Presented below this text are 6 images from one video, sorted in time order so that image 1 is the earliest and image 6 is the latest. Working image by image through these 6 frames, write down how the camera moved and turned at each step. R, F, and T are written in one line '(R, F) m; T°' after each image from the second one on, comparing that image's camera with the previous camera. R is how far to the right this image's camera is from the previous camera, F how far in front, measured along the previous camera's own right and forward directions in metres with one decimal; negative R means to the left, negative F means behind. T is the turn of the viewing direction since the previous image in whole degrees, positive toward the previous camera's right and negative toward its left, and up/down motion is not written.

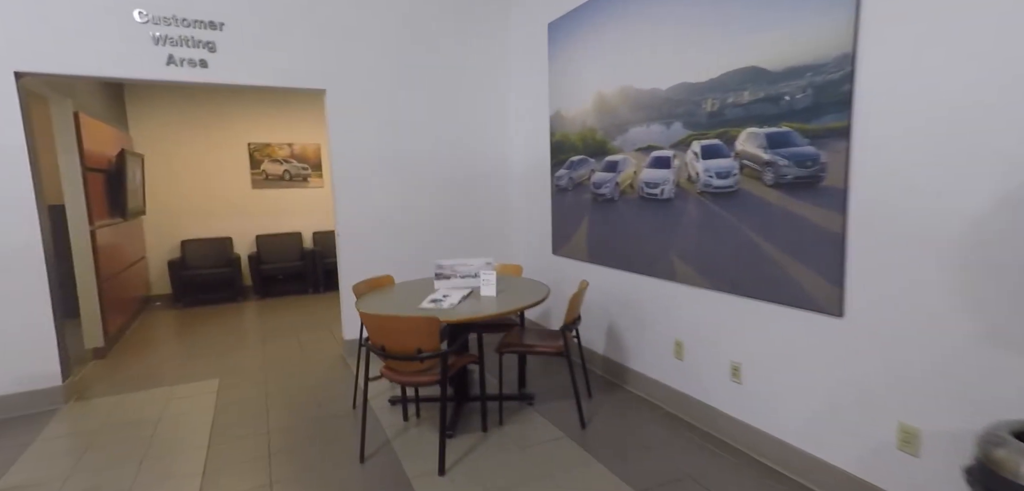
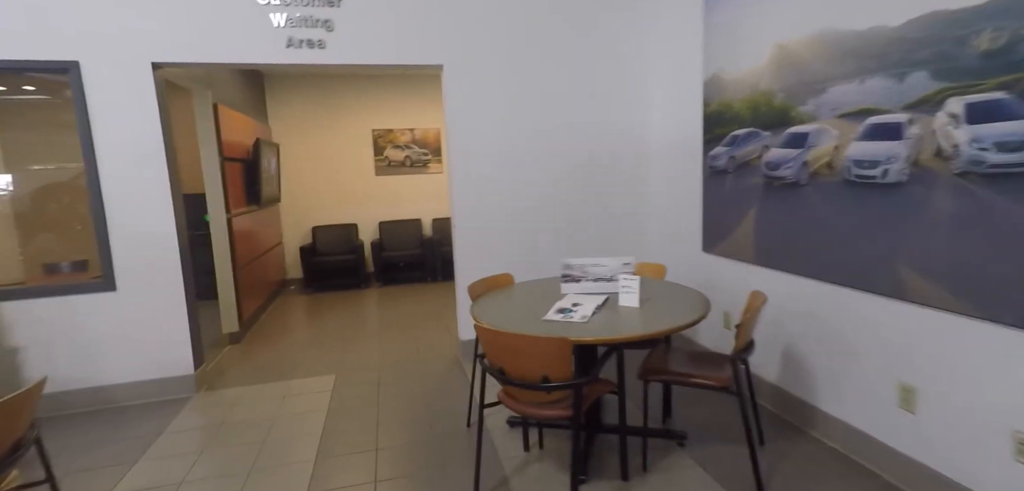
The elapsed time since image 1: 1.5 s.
(-0.1, +0.5) m; -13°
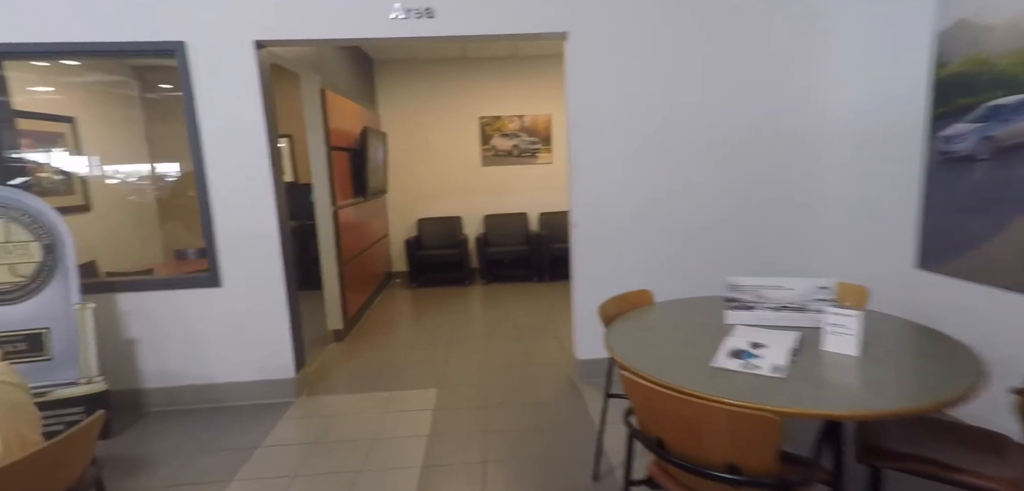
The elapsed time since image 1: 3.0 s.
(-0.2, +0.5) m; -11°
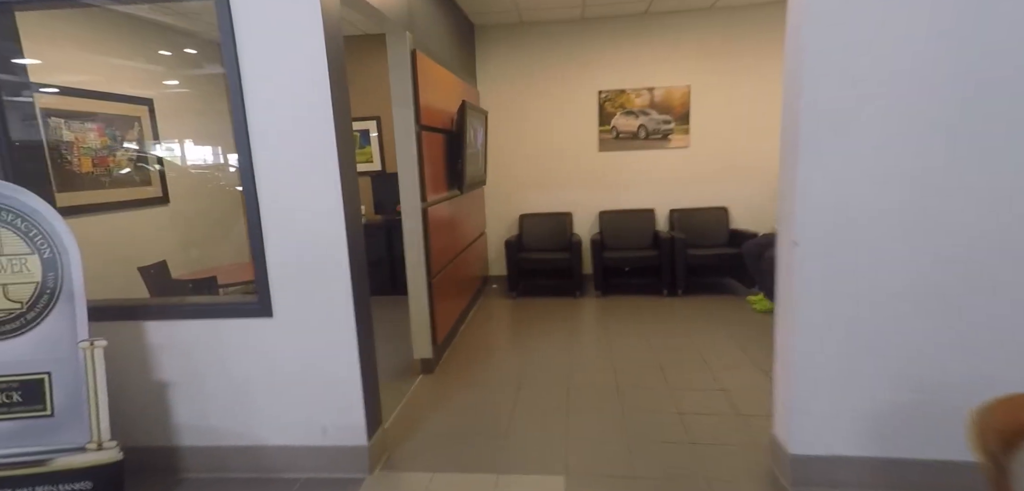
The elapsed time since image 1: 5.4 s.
(-0.4, +1.1) m; -9°
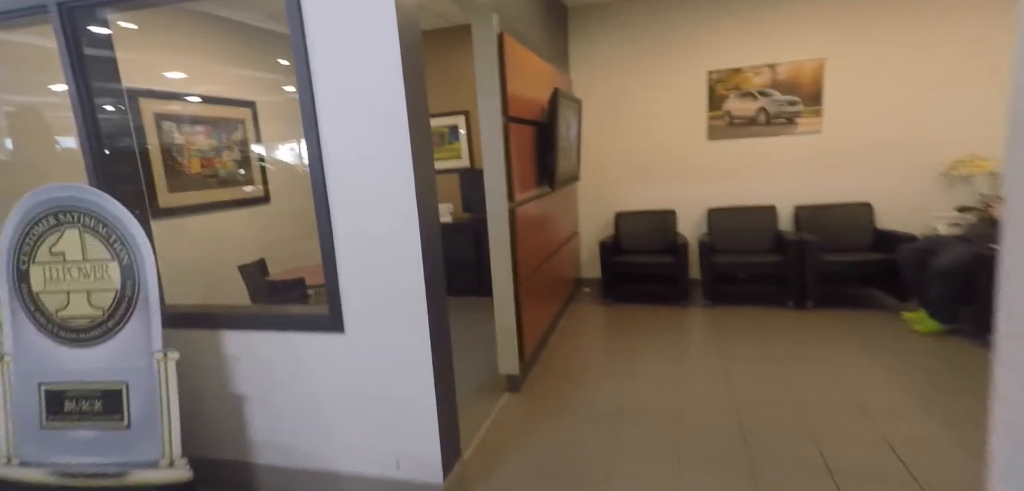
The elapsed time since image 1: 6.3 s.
(0.0, +0.4) m; -10°
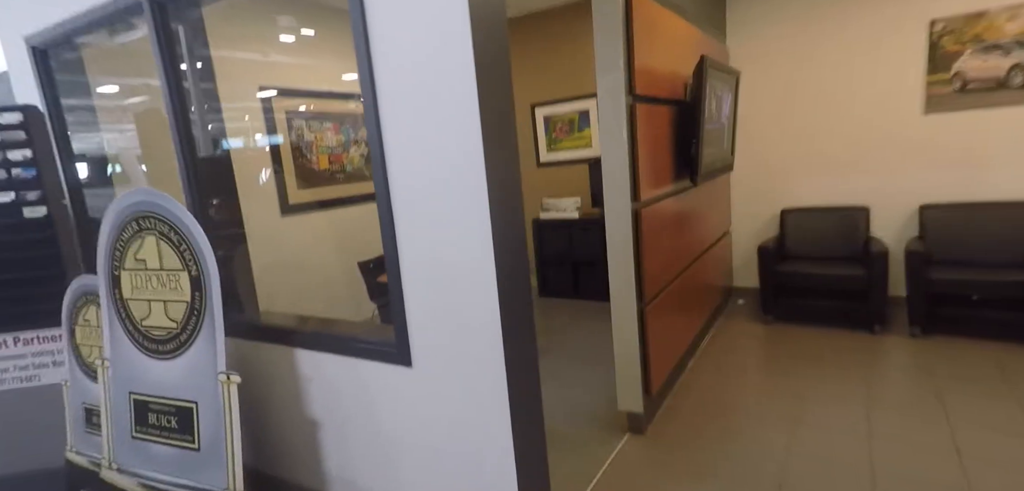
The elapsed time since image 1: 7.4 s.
(+0.1, +0.6) m; -16°
